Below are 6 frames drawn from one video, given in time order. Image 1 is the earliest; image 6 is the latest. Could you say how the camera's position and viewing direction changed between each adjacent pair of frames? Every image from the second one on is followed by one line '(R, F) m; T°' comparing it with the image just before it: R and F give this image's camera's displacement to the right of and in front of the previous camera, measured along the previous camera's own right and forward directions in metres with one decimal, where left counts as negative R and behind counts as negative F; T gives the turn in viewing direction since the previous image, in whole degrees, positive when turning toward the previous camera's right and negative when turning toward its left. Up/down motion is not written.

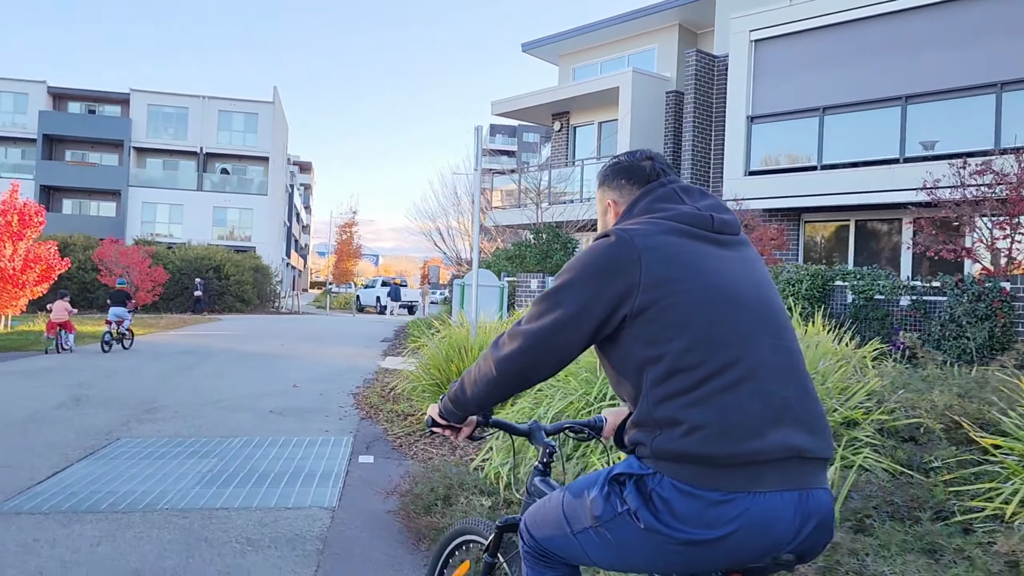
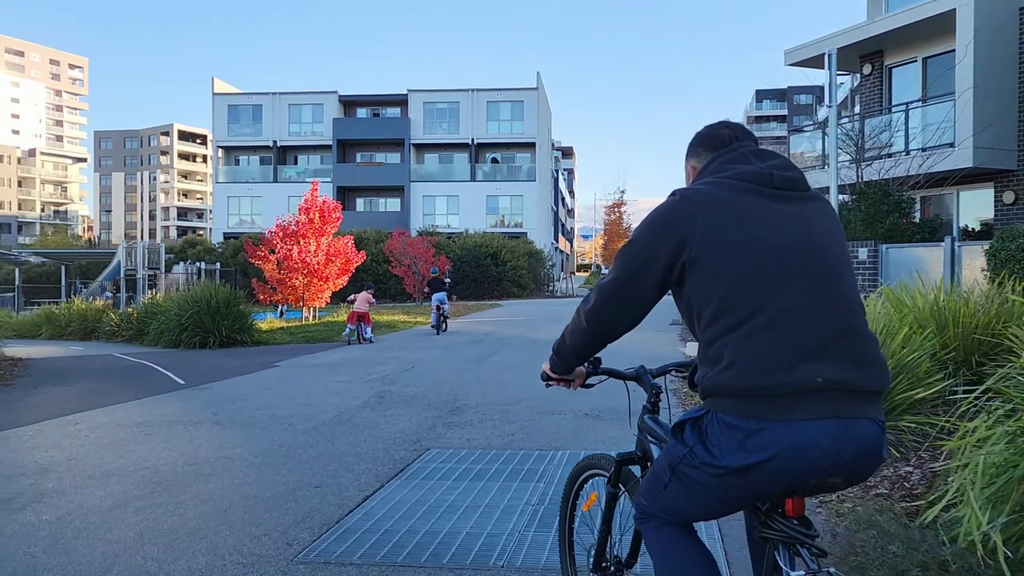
(-0.8, +1.5) m; -18°
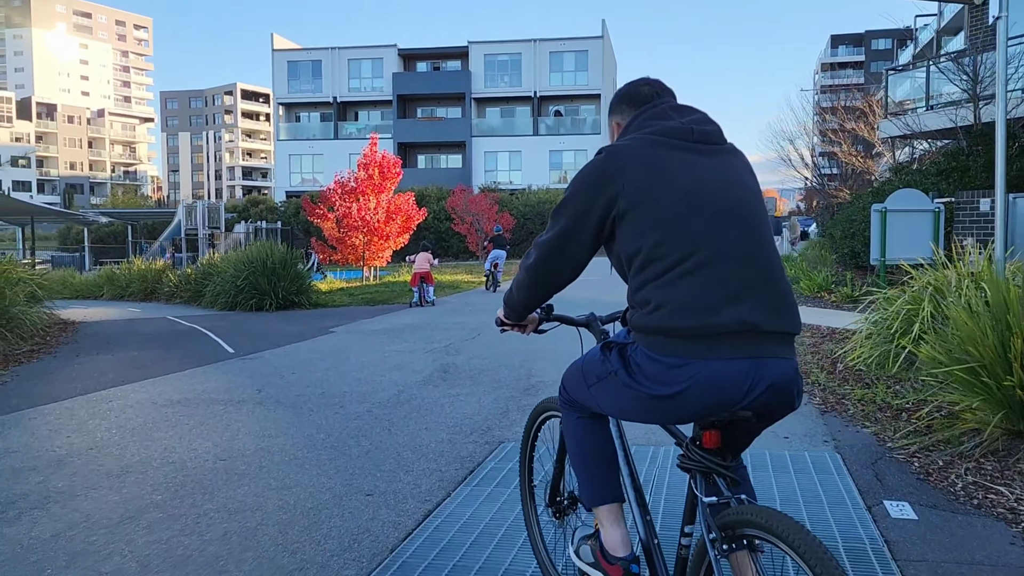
(-0.2, +1.1) m; -4°
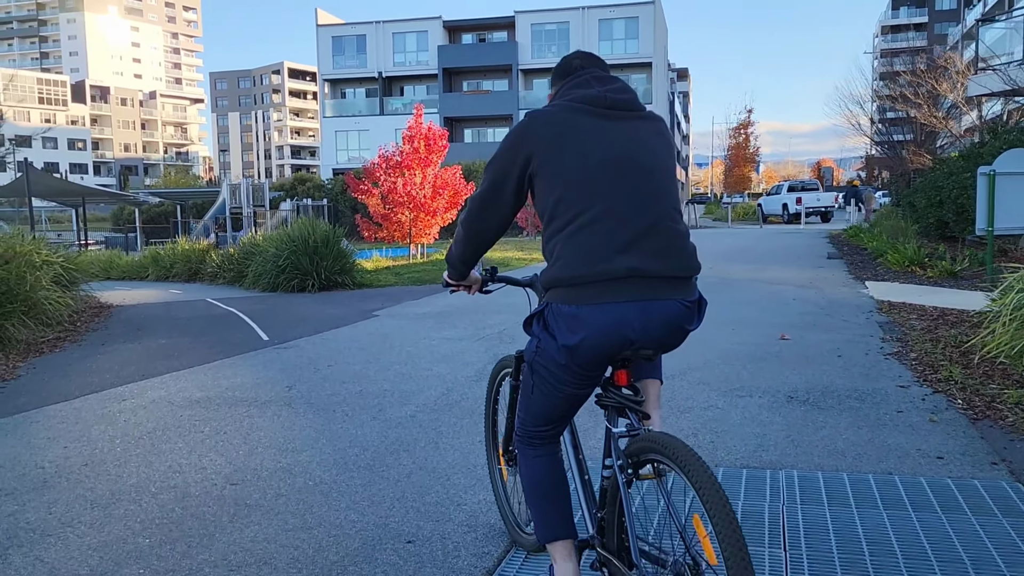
(-0.1, +1.0) m; -3°
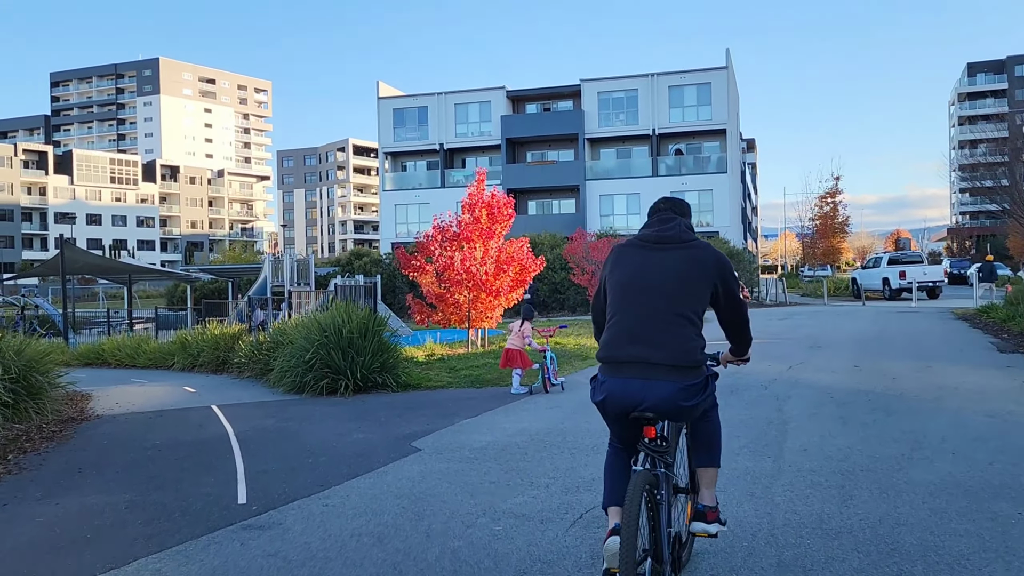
(-0.3, +3.1) m; -4°
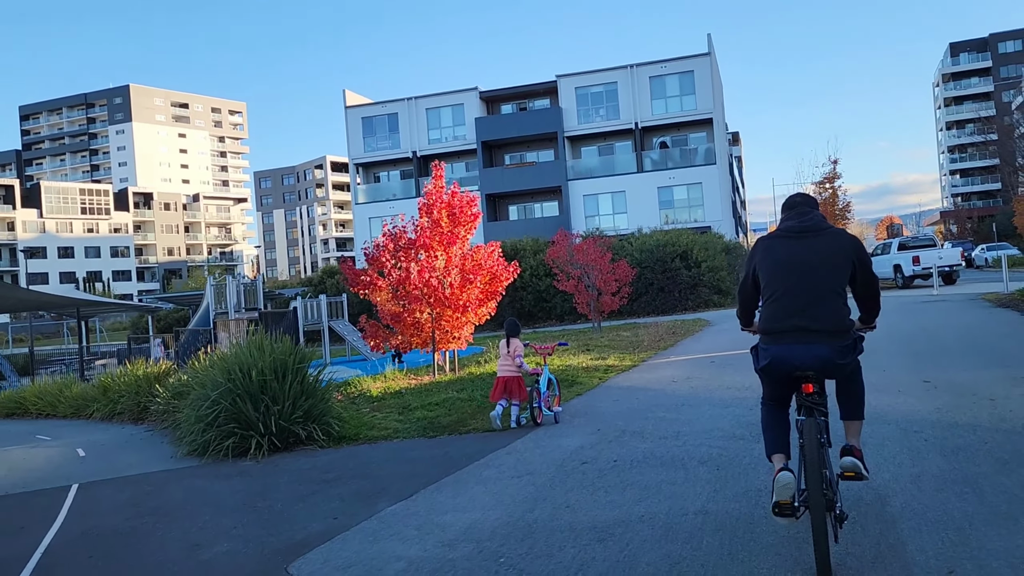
(+0.4, +2.8) m; +1°
